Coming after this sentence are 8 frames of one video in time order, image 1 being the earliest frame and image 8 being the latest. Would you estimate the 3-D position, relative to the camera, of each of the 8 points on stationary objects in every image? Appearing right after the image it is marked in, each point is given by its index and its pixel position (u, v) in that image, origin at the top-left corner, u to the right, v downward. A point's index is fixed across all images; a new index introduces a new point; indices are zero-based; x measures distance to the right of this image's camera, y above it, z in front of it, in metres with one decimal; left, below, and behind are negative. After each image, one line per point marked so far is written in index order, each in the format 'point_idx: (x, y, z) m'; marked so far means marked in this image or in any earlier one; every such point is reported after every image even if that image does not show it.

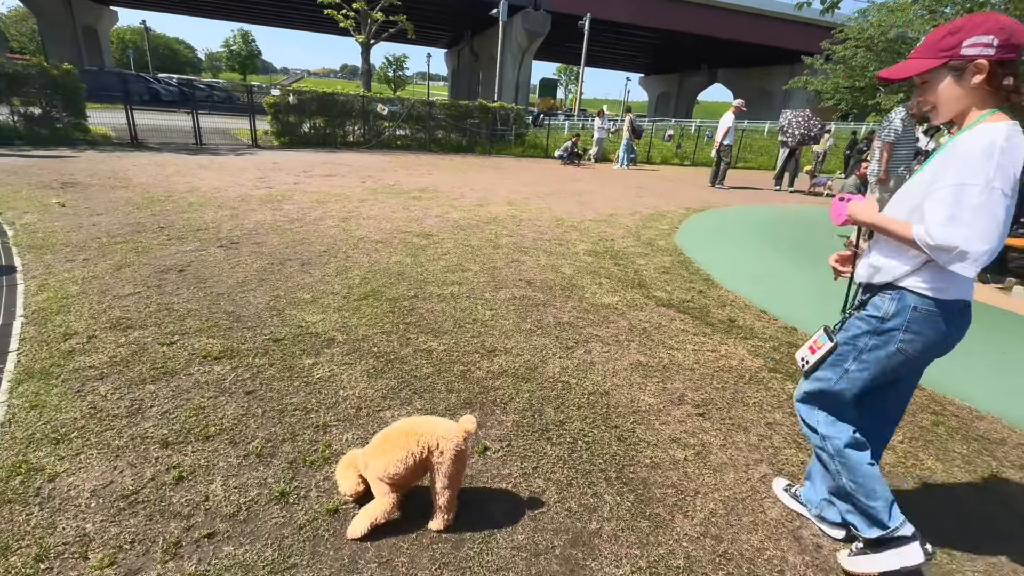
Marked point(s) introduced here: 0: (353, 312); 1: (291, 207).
0: (-1.2, -0.2, +3.5) m
1: (-3.1, +1.1, +6.5) m
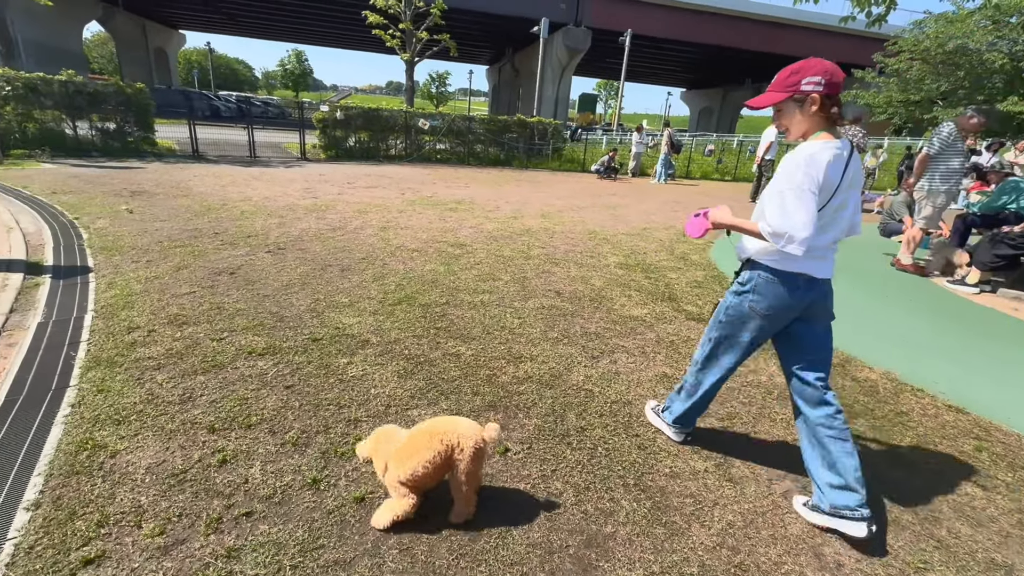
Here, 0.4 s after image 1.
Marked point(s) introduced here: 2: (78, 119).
0: (-1.0, -0.2, +3.7) m
1: (-2.6, +1.0, +6.8) m
2: (-11.1, +4.3, +11.9) m
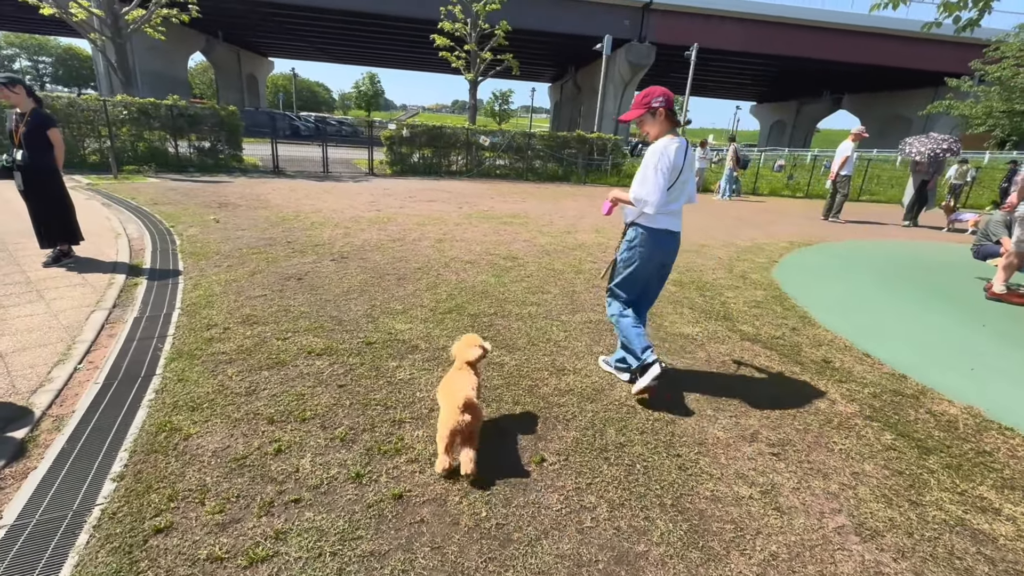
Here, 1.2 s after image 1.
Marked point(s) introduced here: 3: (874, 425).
0: (-0.6, -0.3, +3.8) m
1: (-1.8, +0.9, +7.2) m
2: (-9.5, +4.3, +13.3) m
3: (+2.0, -0.8, +2.6) m
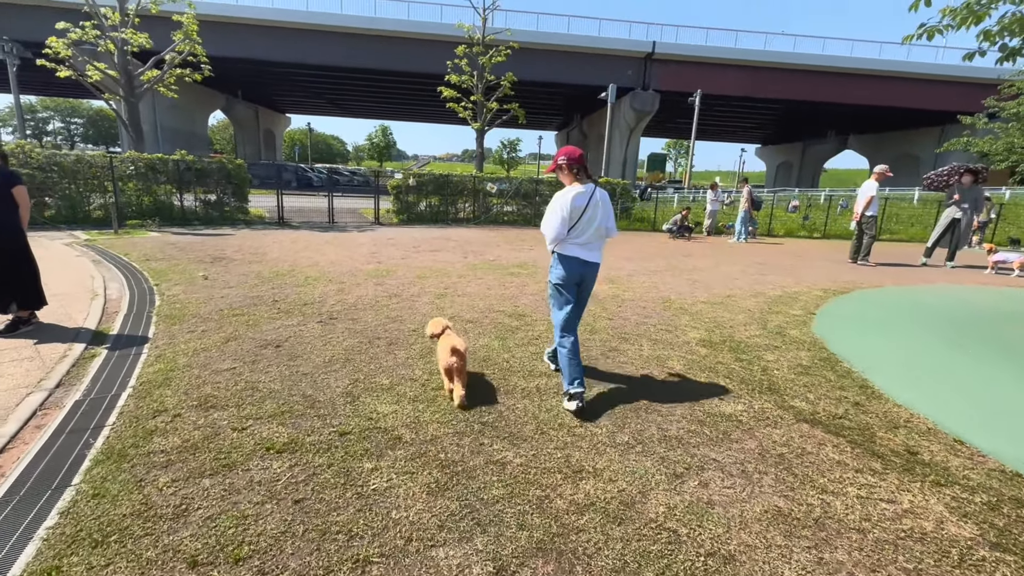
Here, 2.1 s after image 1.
0: (-0.6, -0.8, +3.2) m
1: (-1.7, +0.1, +6.7) m
2: (-9.3, +2.7, +13.3) m
3: (+2.1, -1.1, +1.9) m
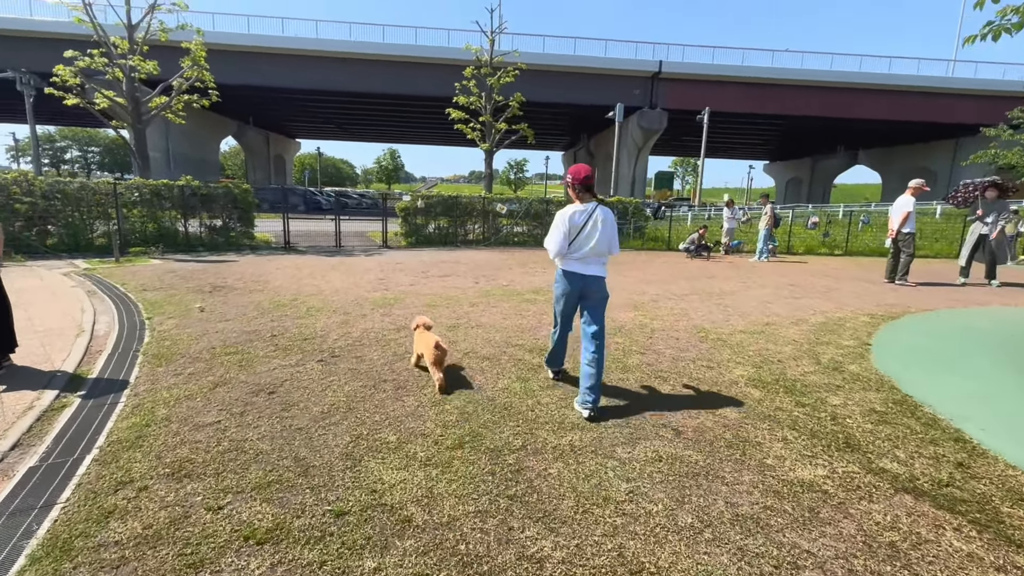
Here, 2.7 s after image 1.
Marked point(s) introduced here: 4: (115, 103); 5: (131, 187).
0: (-0.4, -1.0, +2.7) m
1: (-1.5, -0.3, +6.2) m
2: (-9.0, +2.0, +13.0) m
3: (+2.2, -1.3, +1.3) m
4: (-11.6, +5.4, +13.6) m
5: (-9.9, +2.6, +12.2) m
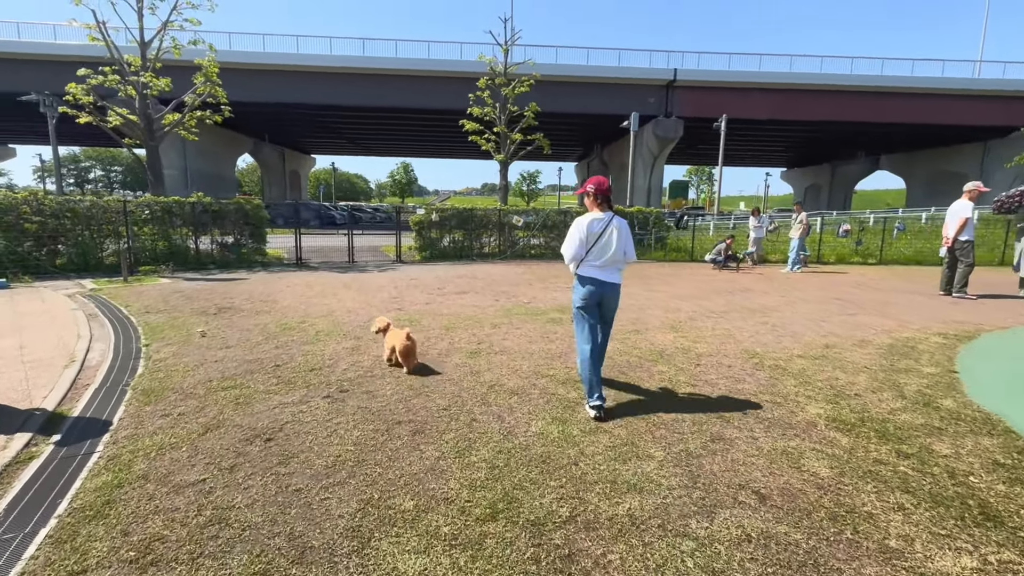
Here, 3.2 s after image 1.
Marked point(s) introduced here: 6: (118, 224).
0: (-0.2, -1.2, +2.1) m
1: (-1.1, -0.6, +5.7) m
2: (-8.5, +1.5, +12.8) m
3: (+2.4, -1.4, +0.7) m
4: (-11.1, +4.8, +13.5) m
5: (-9.5, +2.2, +12.0) m
6: (-9.9, +1.6, +11.8) m
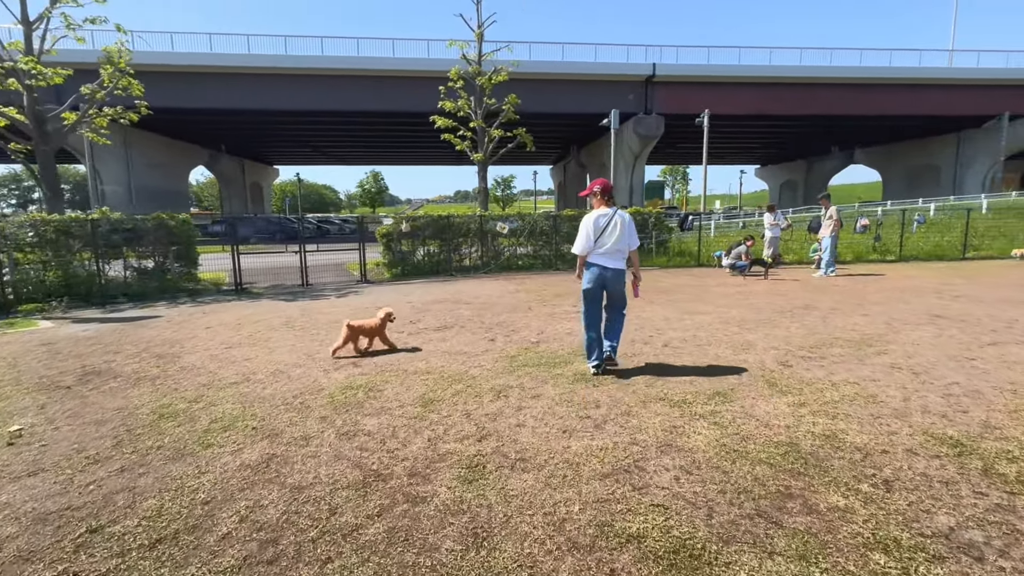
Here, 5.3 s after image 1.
0: (+0.2, -1.6, -0.1) m
1: (-1.0, -1.0, +3.5) m
2: (-8.8, +0.6, +10.2) m
3: (+2.8, -1.6, -1.4) m
4: (-11.5, +3.9, +10.8) m
5: (-9.7, +1.3, +9.4) m
6: (-10.1, +0.7, +9.1) m
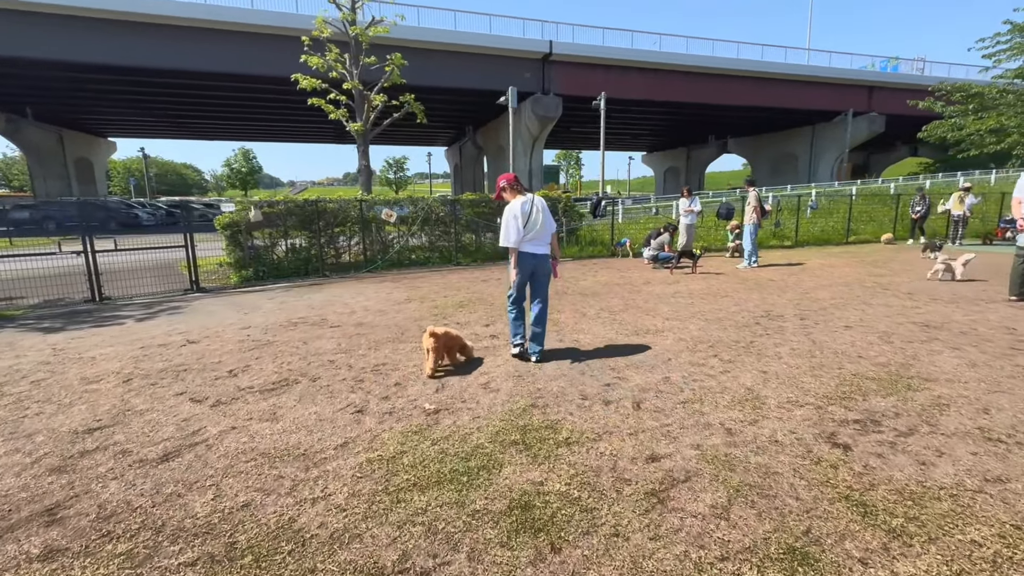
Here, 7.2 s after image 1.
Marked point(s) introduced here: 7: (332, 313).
0: (+0.5, -2.0, -2.1) m
1: (-1.4, -1.4, +1.0) m
2: (-10.4, +0.2, +5.9) m
3: (+3.4, -2.0, -2.8) m
4: (-13.4, +3.3, +5.8) m
5: (-11.2, +0.8, +4.9) m
6: (-11.5, +0.2, +4.6) m
7: (-2.6, -0.3, +6.8) m
